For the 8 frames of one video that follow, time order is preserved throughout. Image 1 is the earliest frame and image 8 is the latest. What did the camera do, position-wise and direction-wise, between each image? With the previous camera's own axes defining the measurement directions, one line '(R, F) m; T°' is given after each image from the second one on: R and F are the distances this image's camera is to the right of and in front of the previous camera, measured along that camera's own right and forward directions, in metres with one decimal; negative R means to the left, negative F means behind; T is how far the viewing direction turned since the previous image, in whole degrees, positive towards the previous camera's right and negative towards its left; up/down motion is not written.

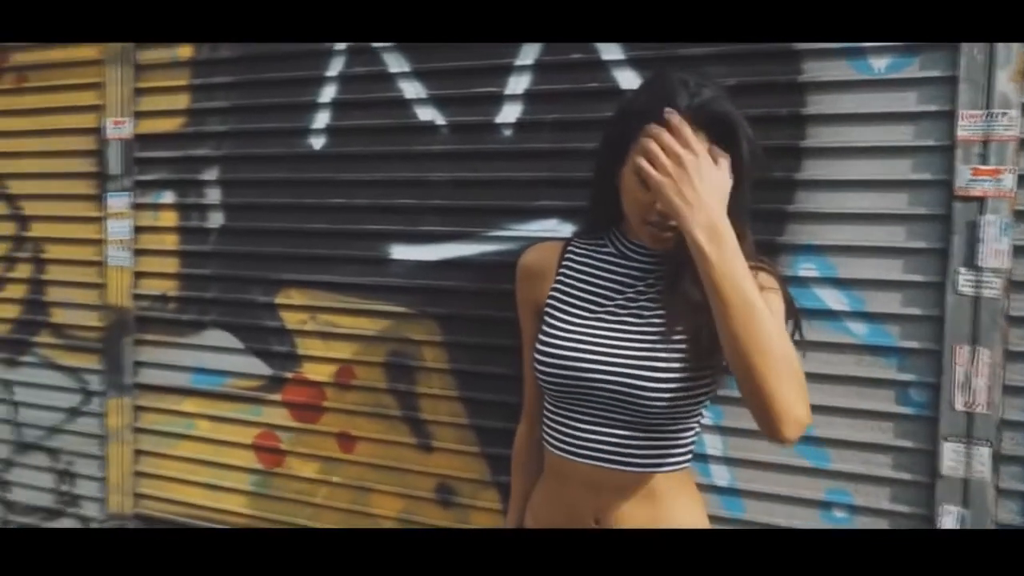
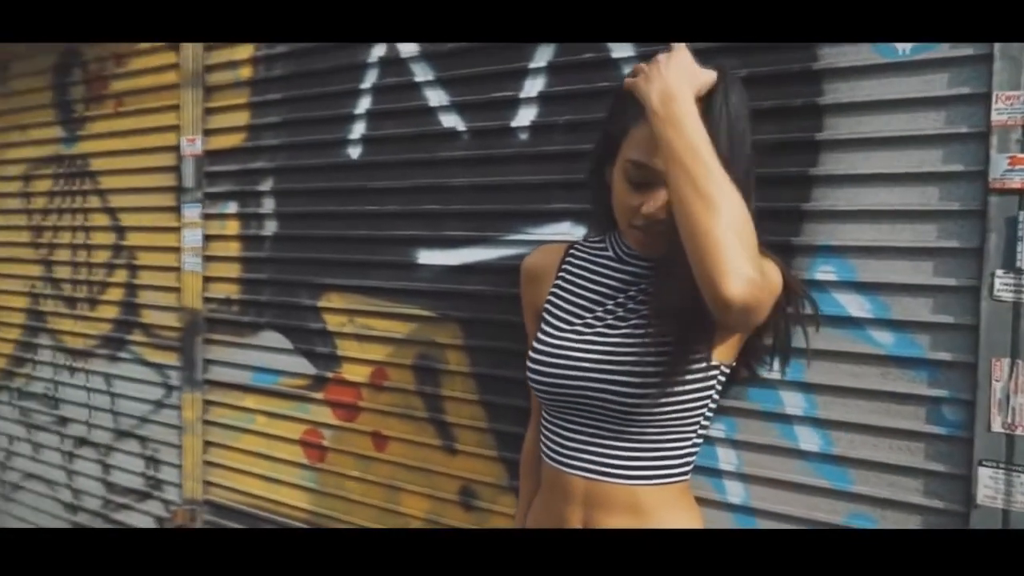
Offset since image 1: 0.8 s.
(+0.5, +0.1) m; -11°
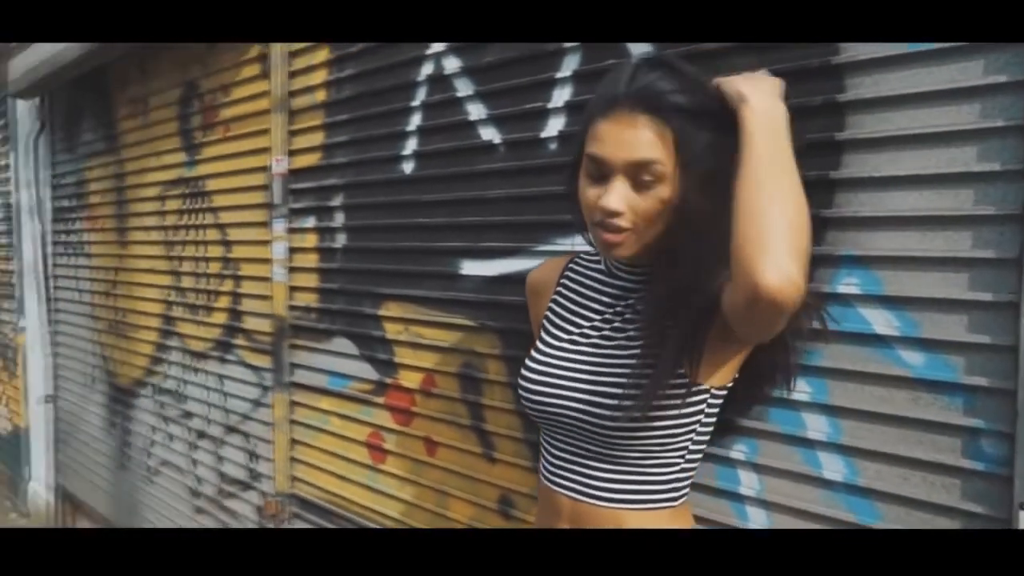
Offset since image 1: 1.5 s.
(+0.5, +0.1) m; -12°
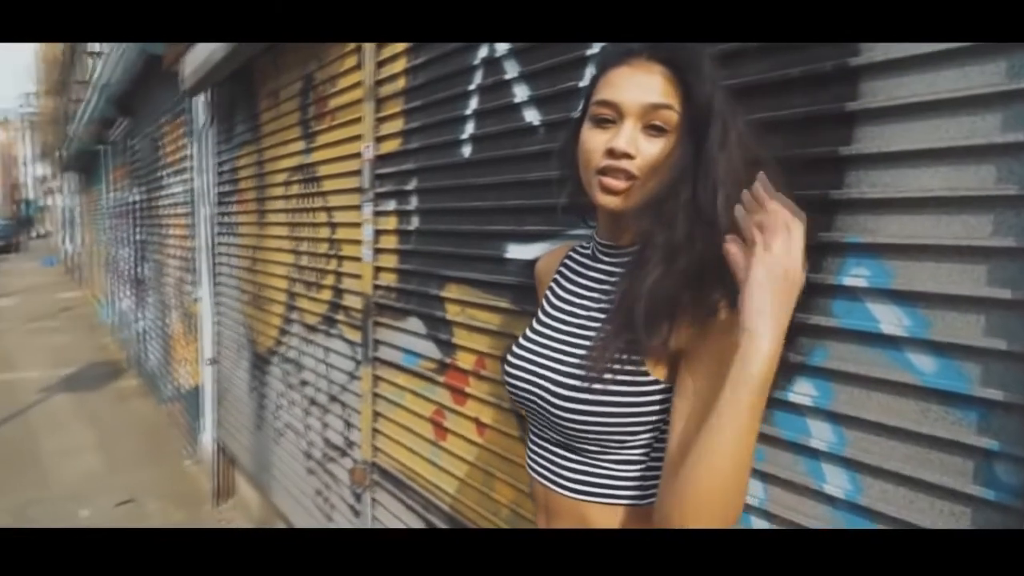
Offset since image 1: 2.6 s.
(+0.6, +0.1) m; -14°
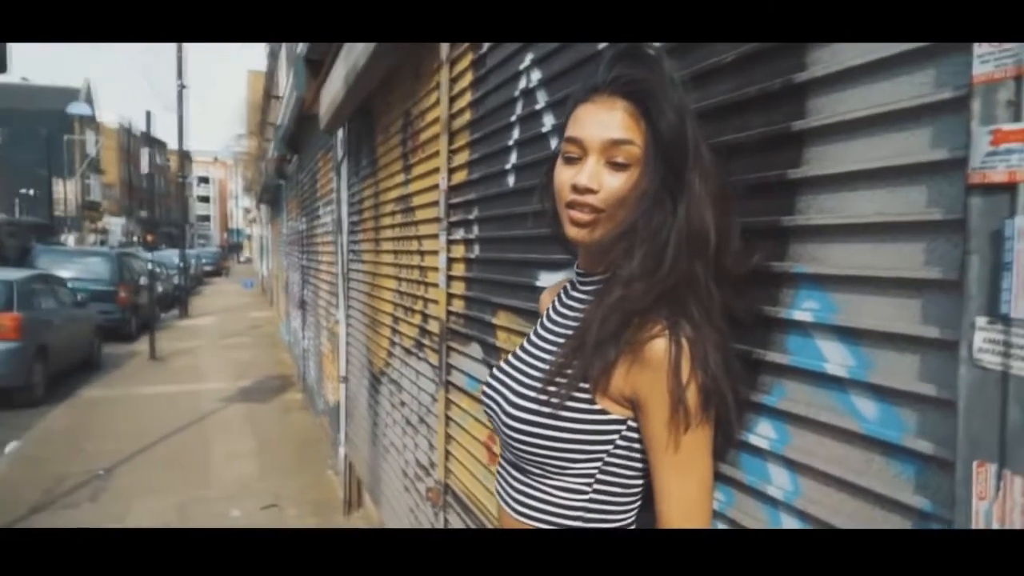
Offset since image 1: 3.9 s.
(+0.6, 0.0) m; -13°
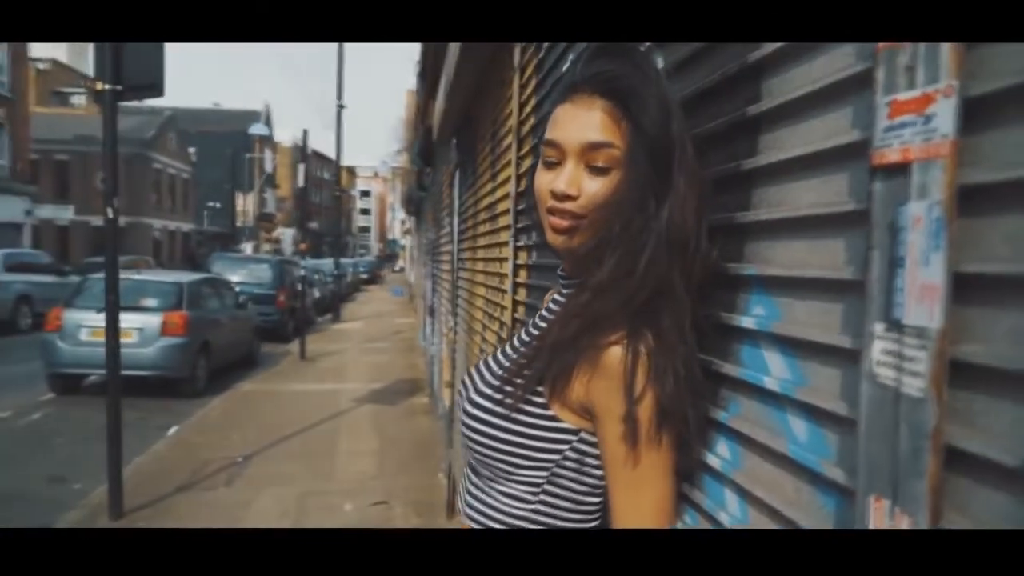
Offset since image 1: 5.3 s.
(+0.5, +0.1) m; -12°
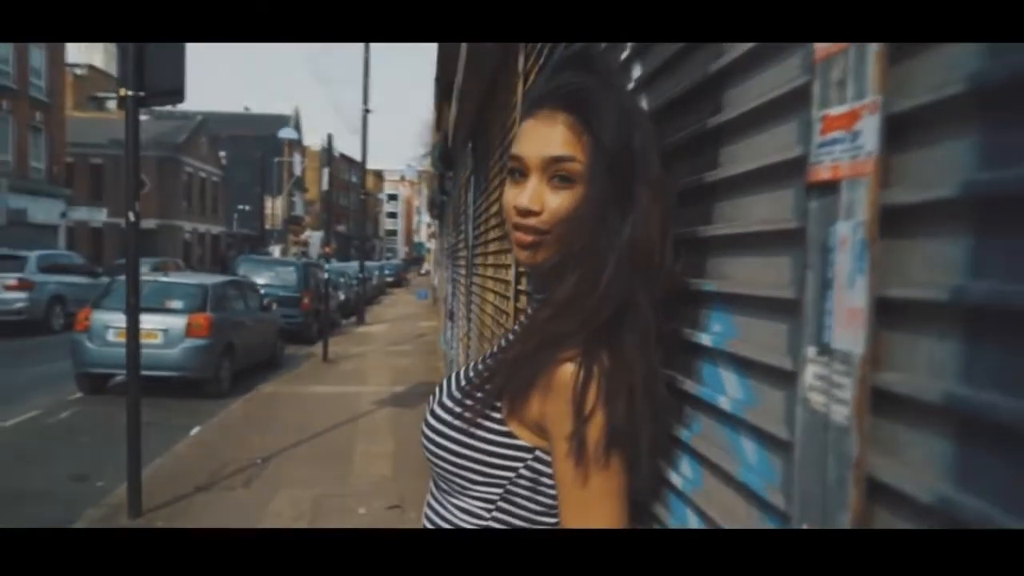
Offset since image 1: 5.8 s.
(+0.2, 0.0) m; -2°
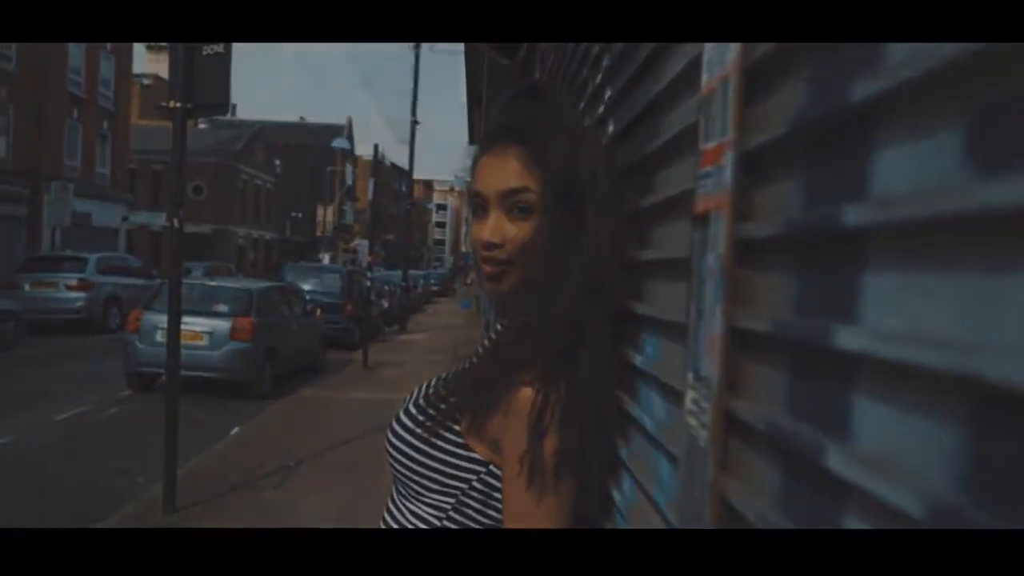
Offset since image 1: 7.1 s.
(+0.2, 0.0) m; -4°
